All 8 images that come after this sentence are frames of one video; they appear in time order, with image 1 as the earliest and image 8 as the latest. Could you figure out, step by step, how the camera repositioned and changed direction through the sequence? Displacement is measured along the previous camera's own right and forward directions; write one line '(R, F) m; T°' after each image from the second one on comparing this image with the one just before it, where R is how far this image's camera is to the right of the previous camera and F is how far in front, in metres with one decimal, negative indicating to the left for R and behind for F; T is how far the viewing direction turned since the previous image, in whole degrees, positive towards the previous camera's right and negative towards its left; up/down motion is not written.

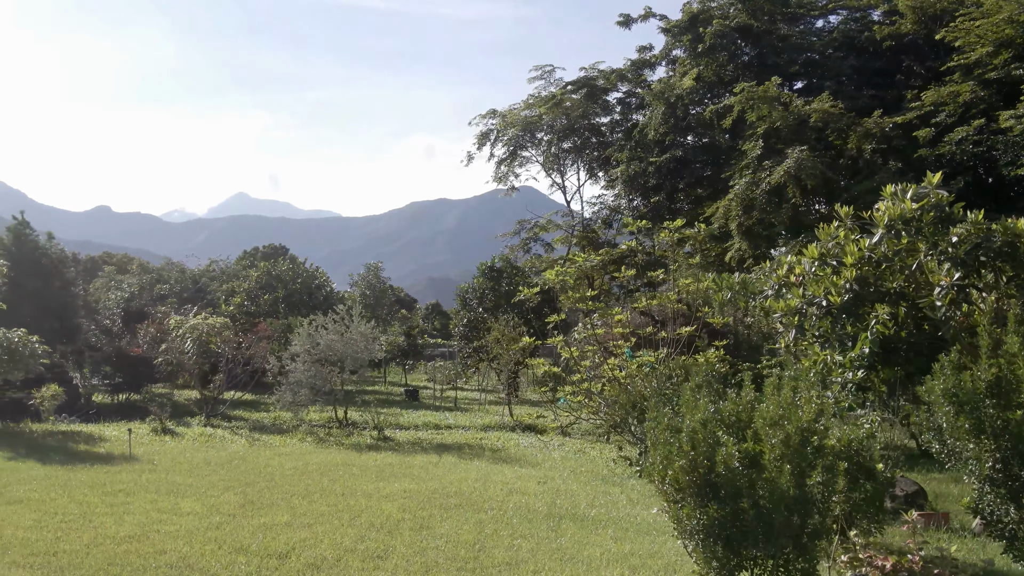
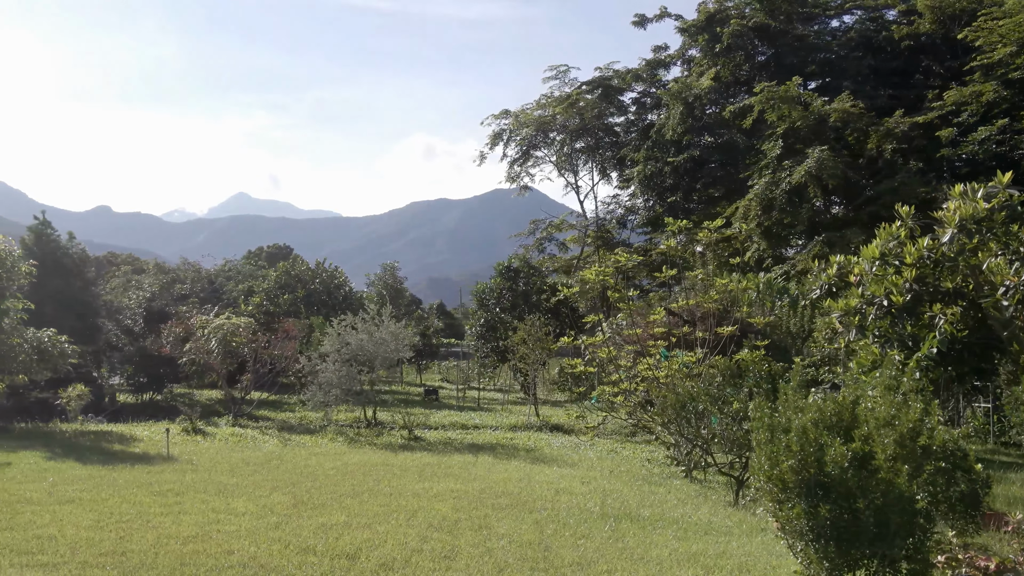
(-0.6, 0.0) m; 0°
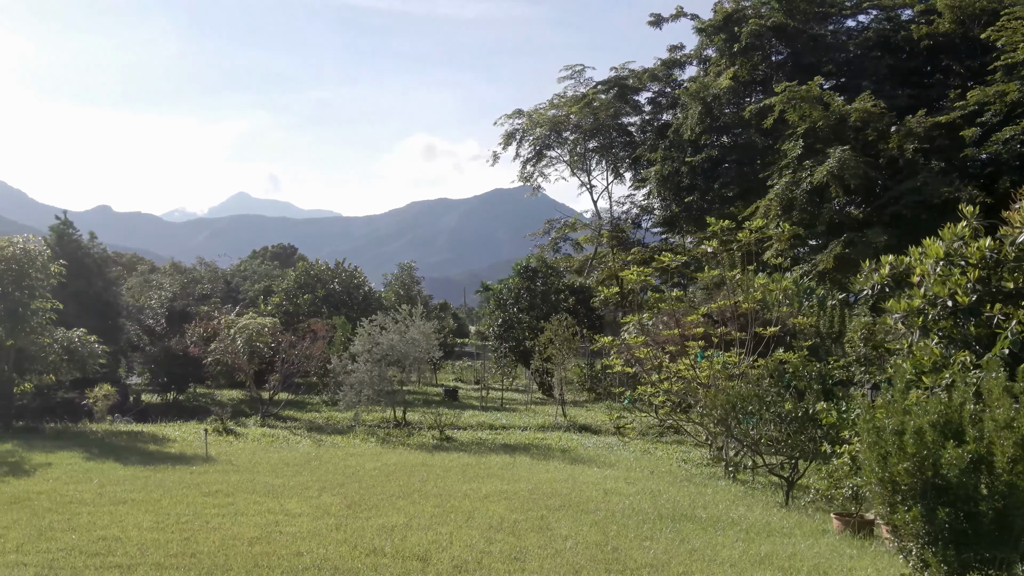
(-0.6, 0.0) m; 0°
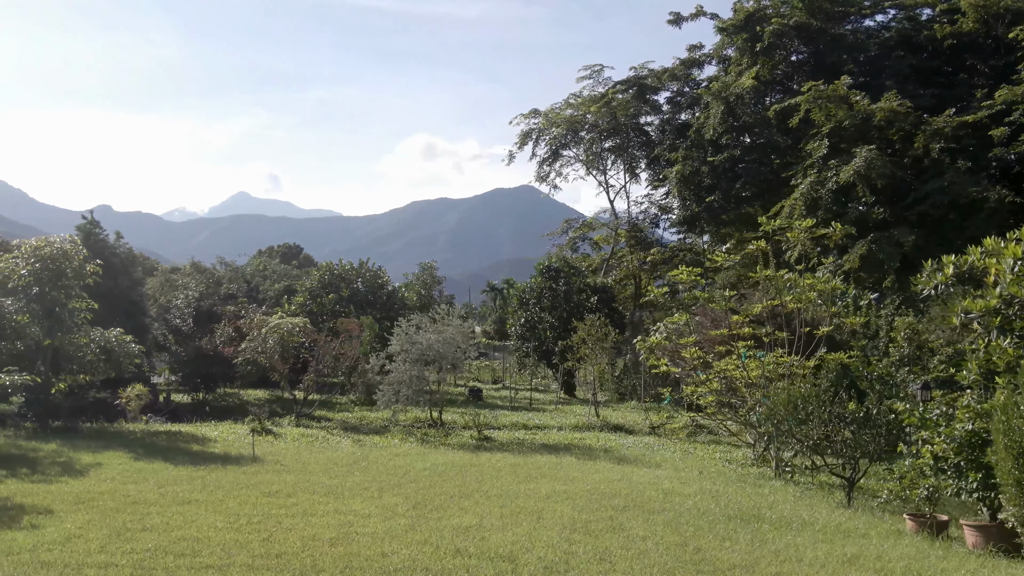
(-0.7, 0.0) m; 0°
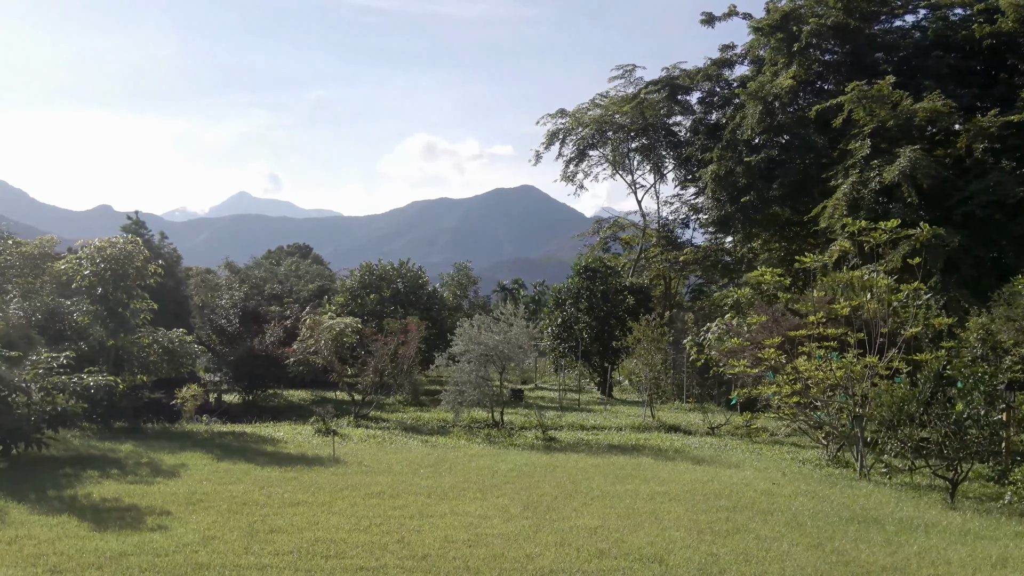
(-1.2, 0.0) m; 0°
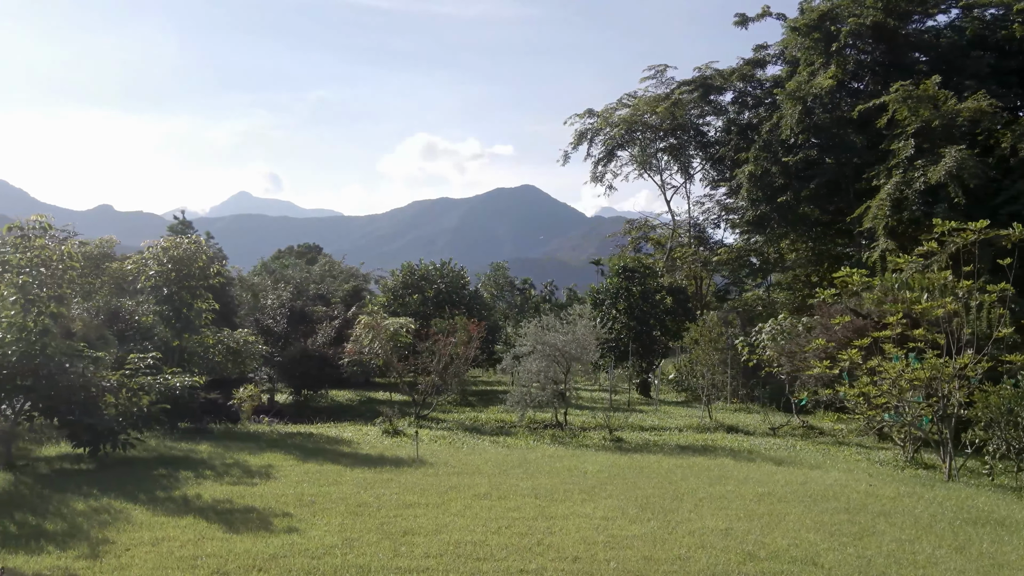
(-1.2, 0.0) m; 0°
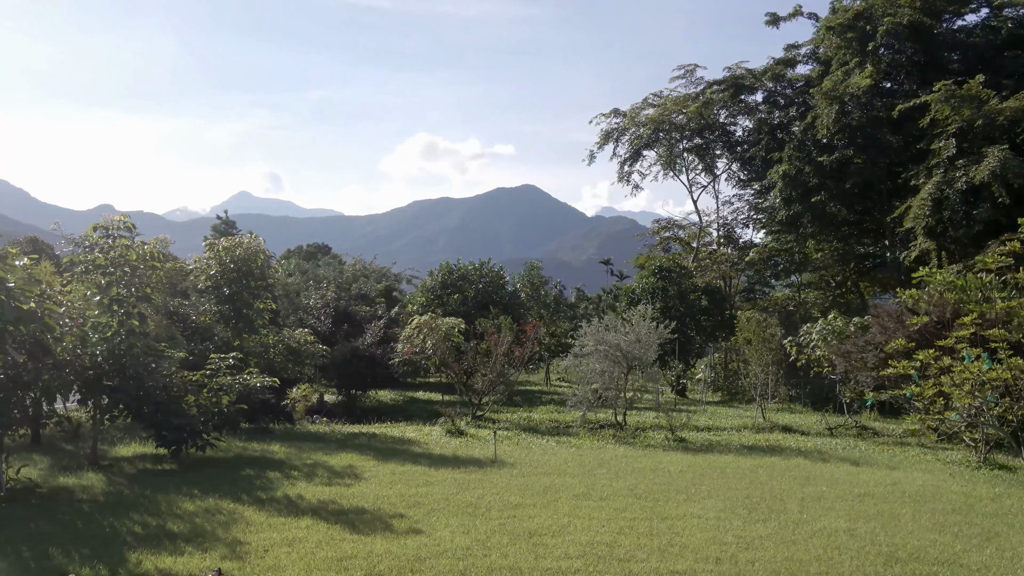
(-1.2, 0.0) m; 0°
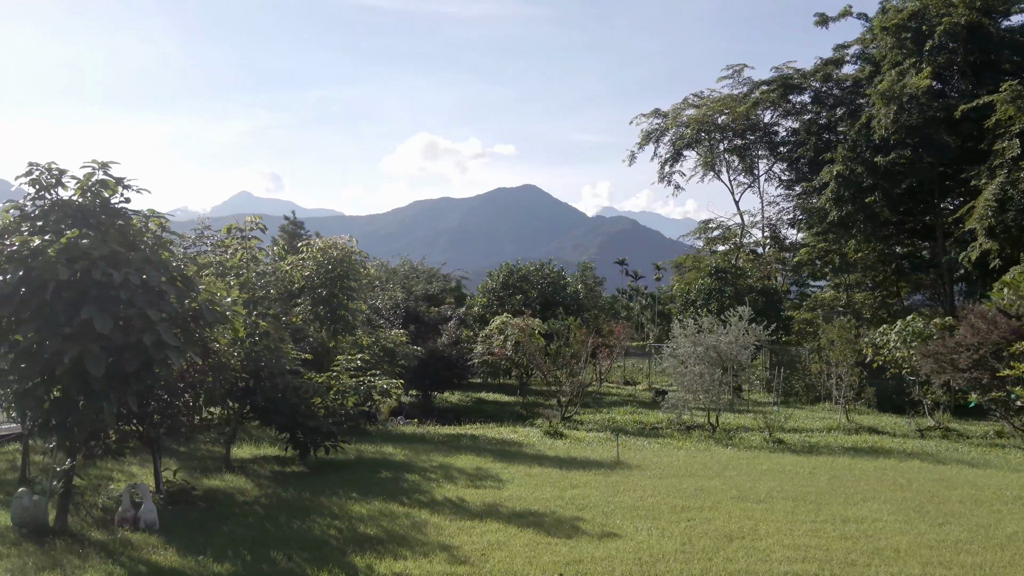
(-1.8, 0.0) m; 0°
